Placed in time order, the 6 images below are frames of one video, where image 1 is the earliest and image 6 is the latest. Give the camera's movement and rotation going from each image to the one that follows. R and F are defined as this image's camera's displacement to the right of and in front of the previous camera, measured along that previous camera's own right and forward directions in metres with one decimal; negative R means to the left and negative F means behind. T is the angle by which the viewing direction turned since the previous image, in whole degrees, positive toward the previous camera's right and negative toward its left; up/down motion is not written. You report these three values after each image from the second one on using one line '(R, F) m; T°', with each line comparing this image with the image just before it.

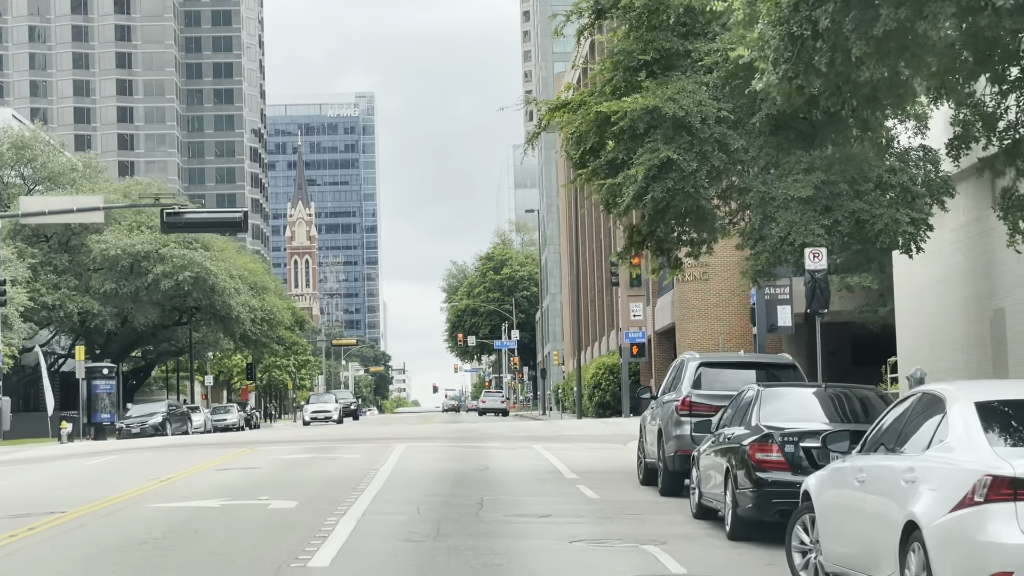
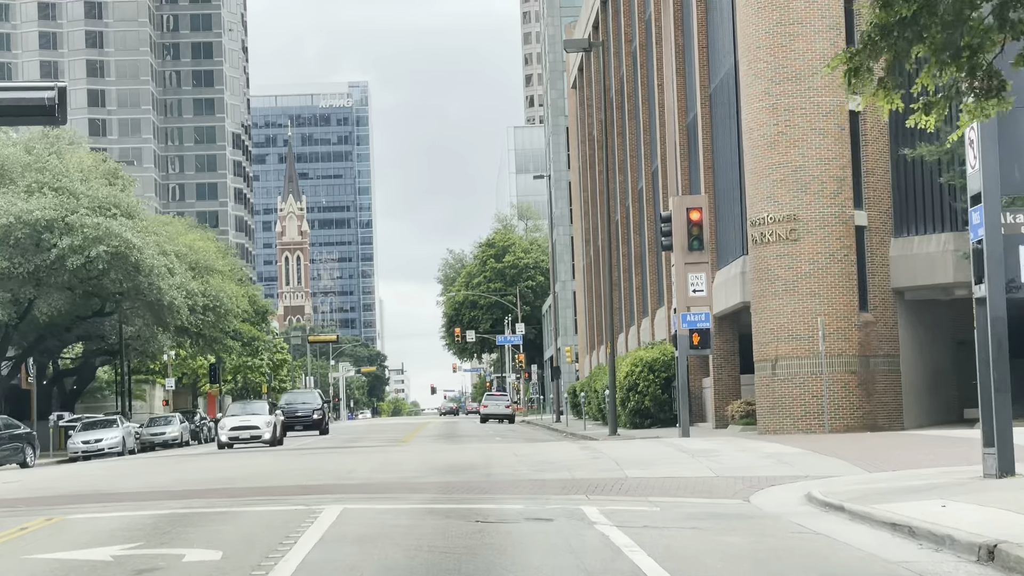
(-0.3, +12.8) m; 0°
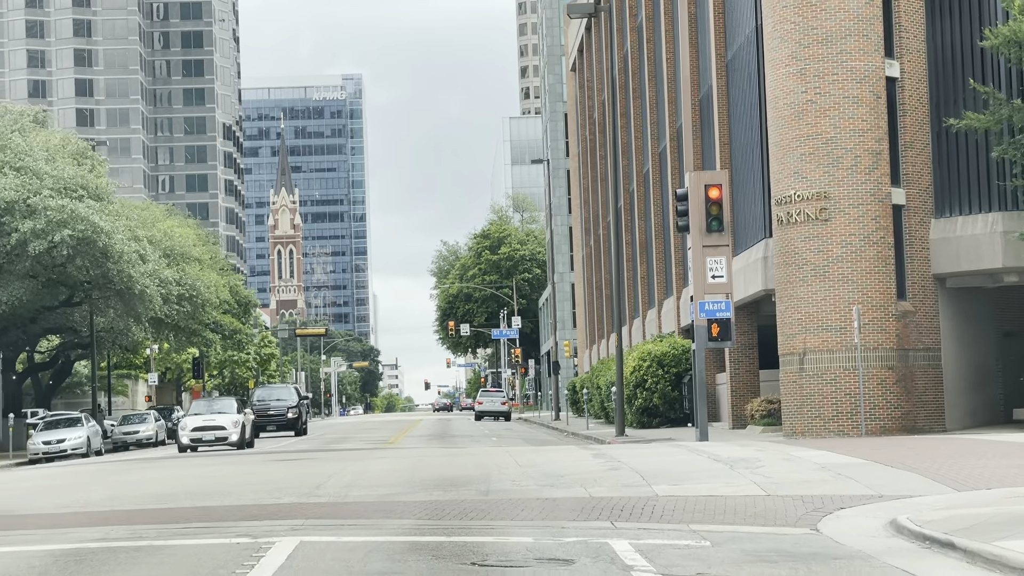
(-0.1, +3.3) m; 0°
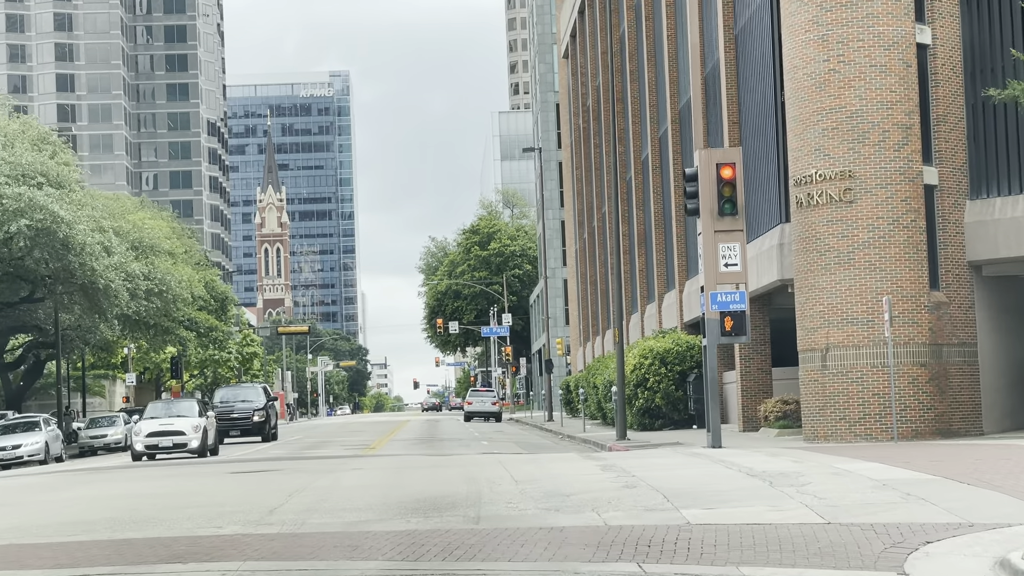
(0.0, +2.8) m; 0°
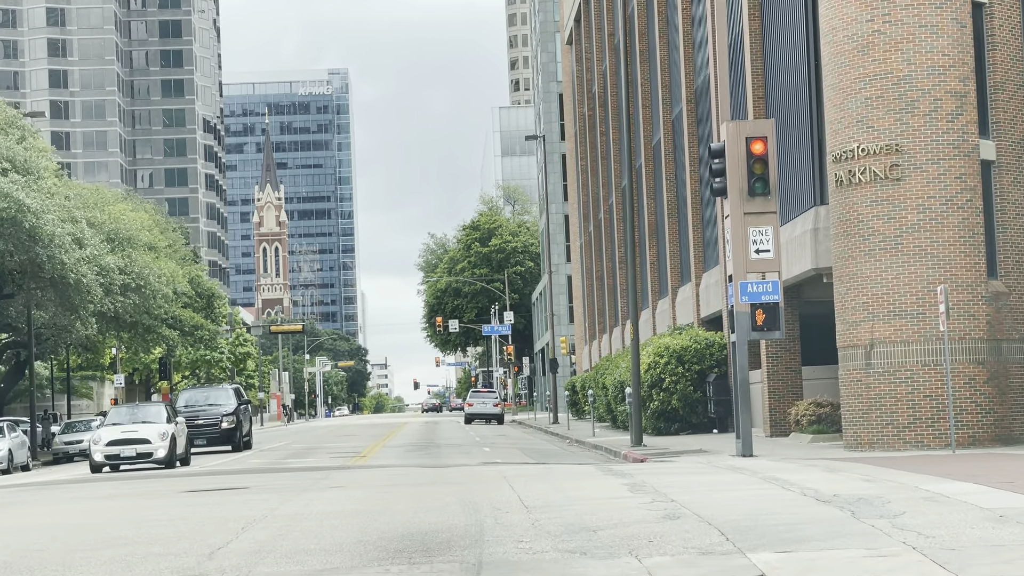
(-0.1, +3.0) m; 0°
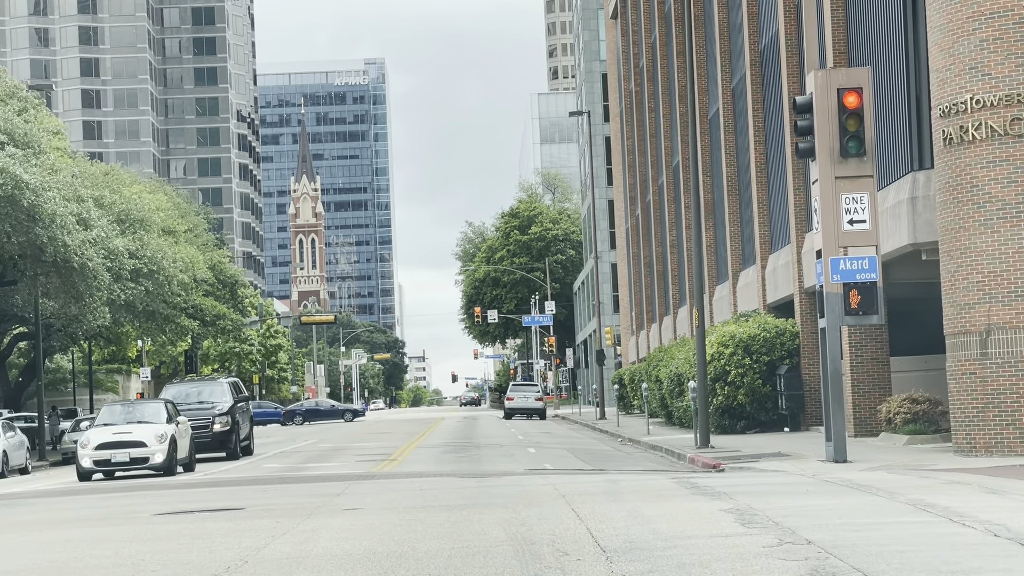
(-0.2, +3.5) m; -1°
